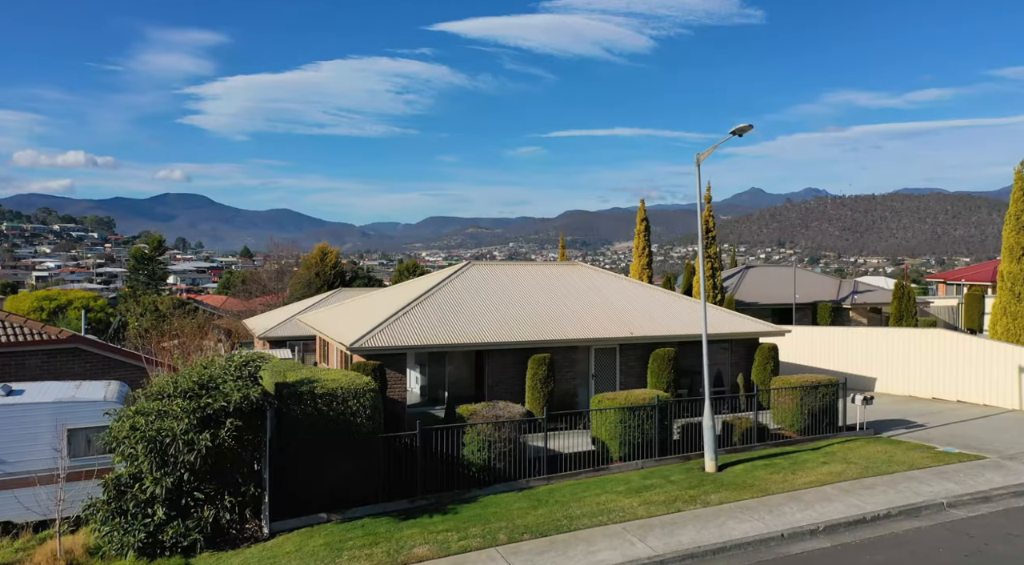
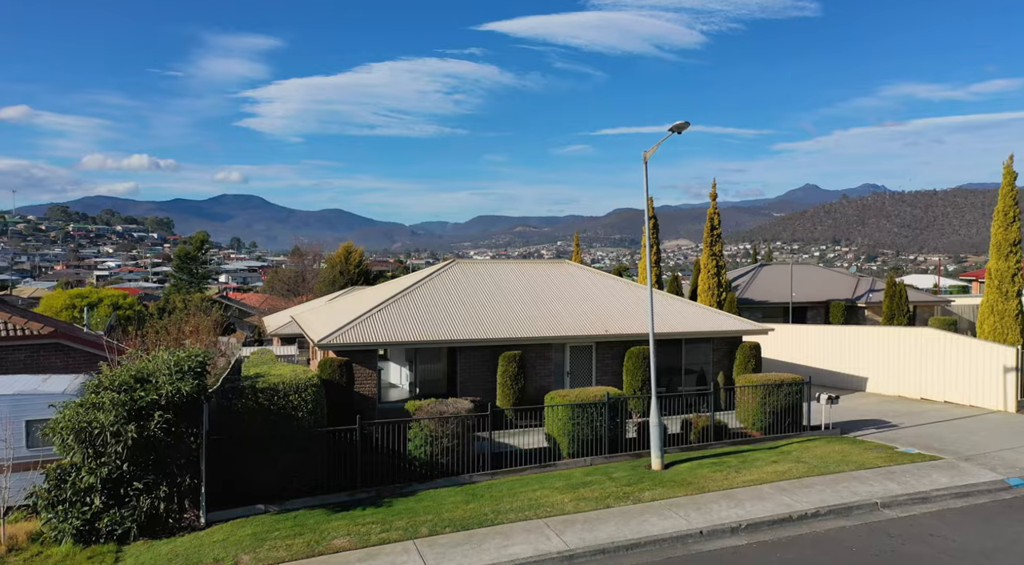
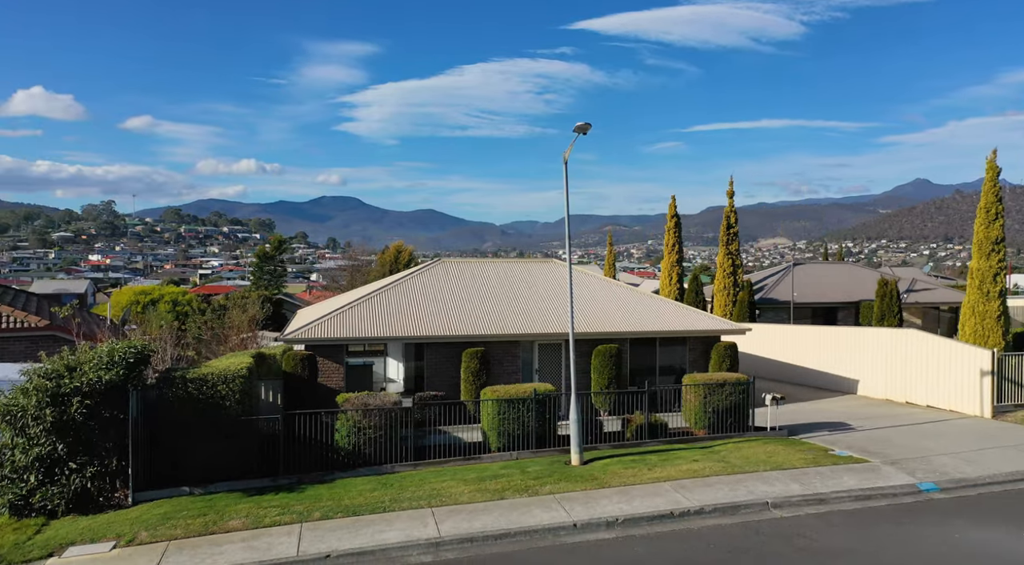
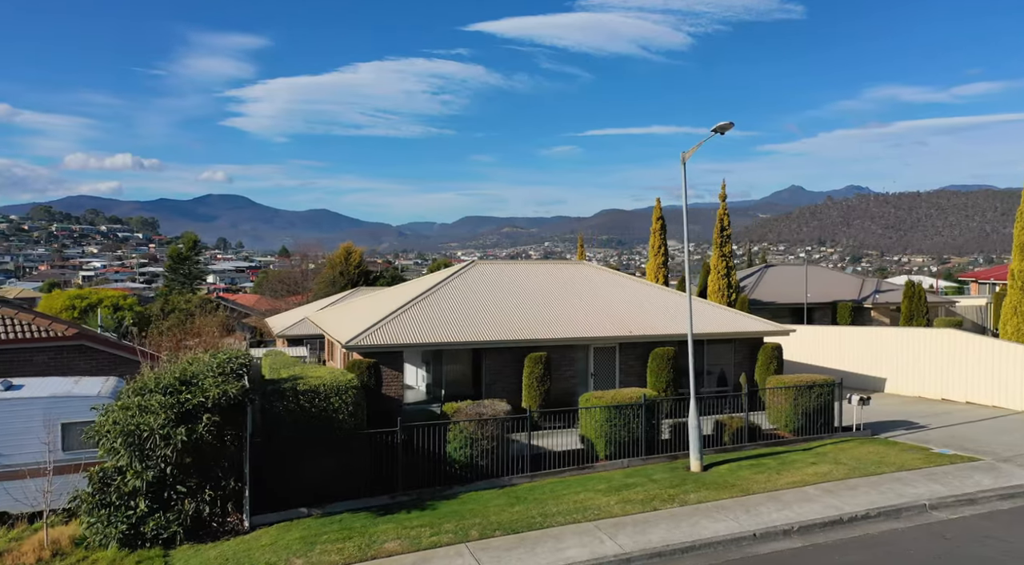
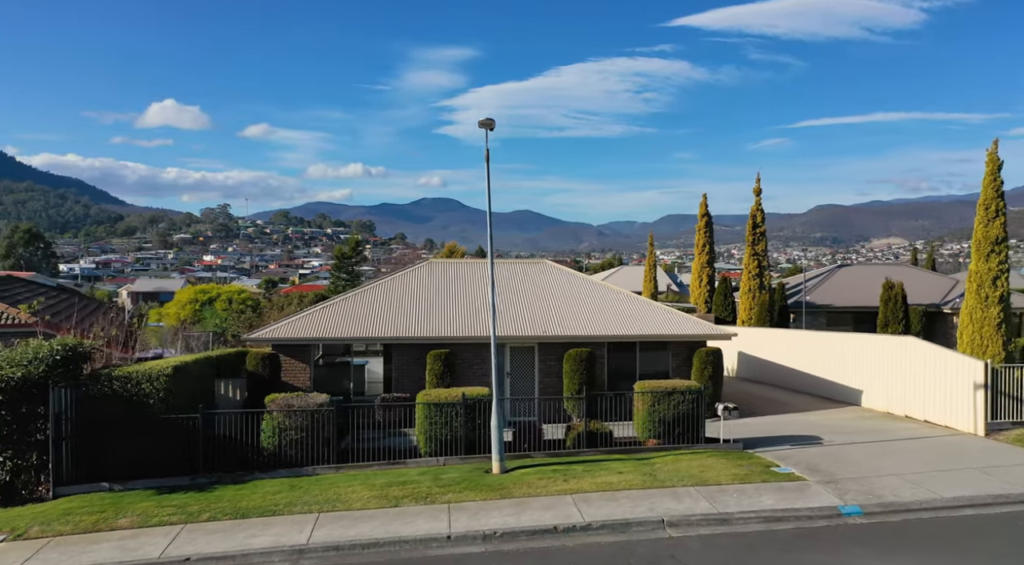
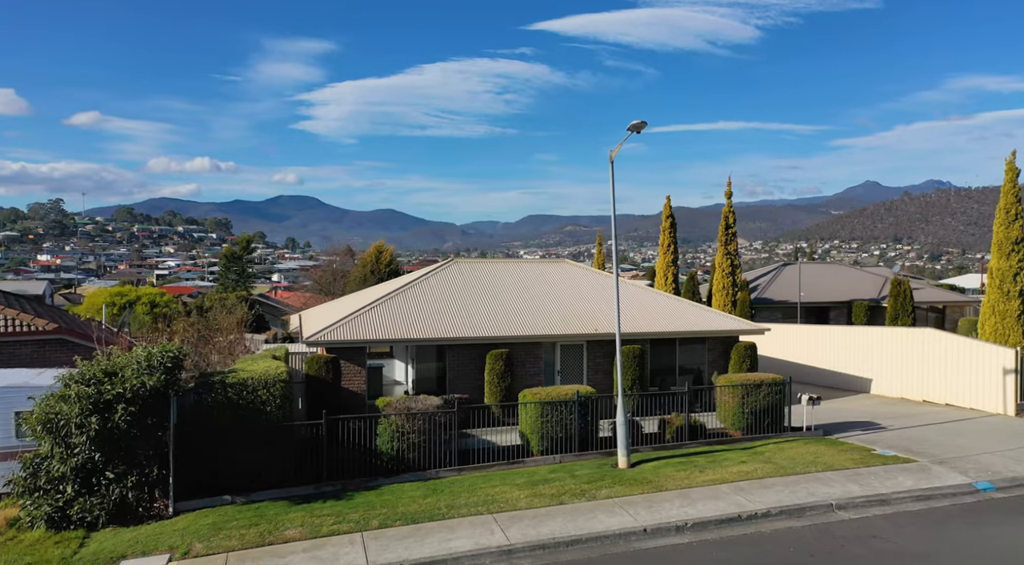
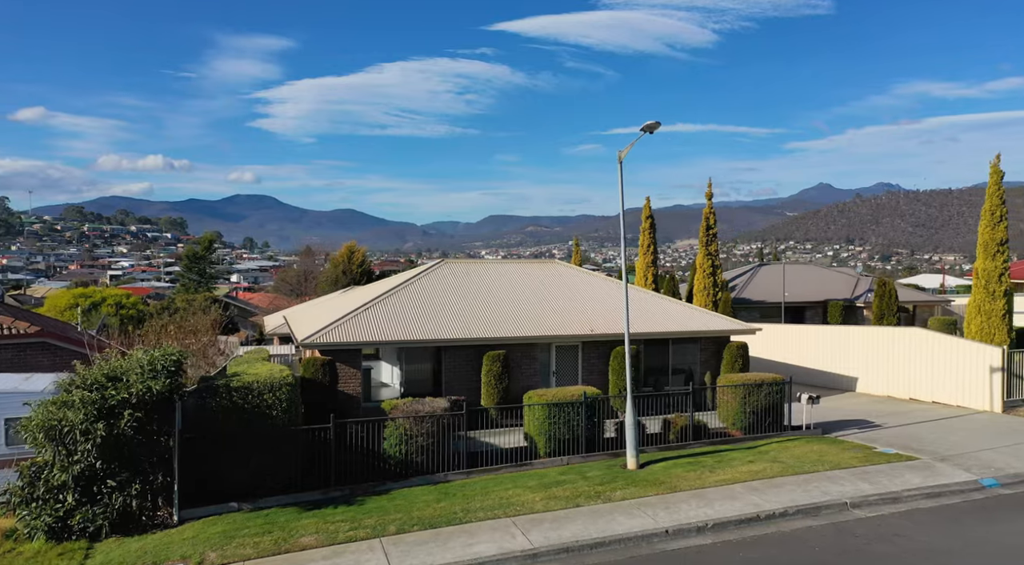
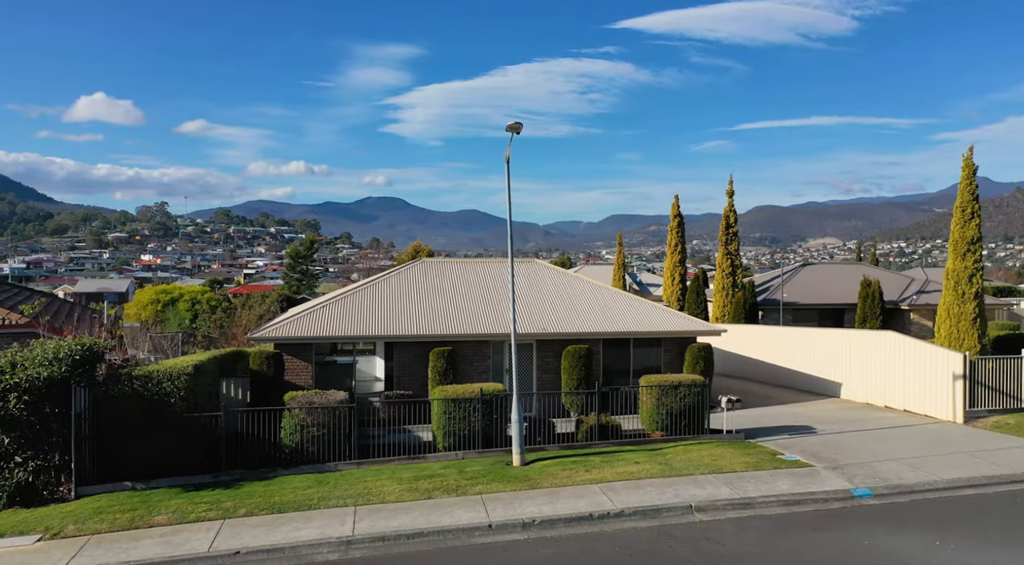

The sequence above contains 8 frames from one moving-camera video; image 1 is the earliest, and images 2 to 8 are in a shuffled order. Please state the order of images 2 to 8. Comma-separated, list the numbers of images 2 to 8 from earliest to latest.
4, 2, 7, 6, 3, 8, 5
